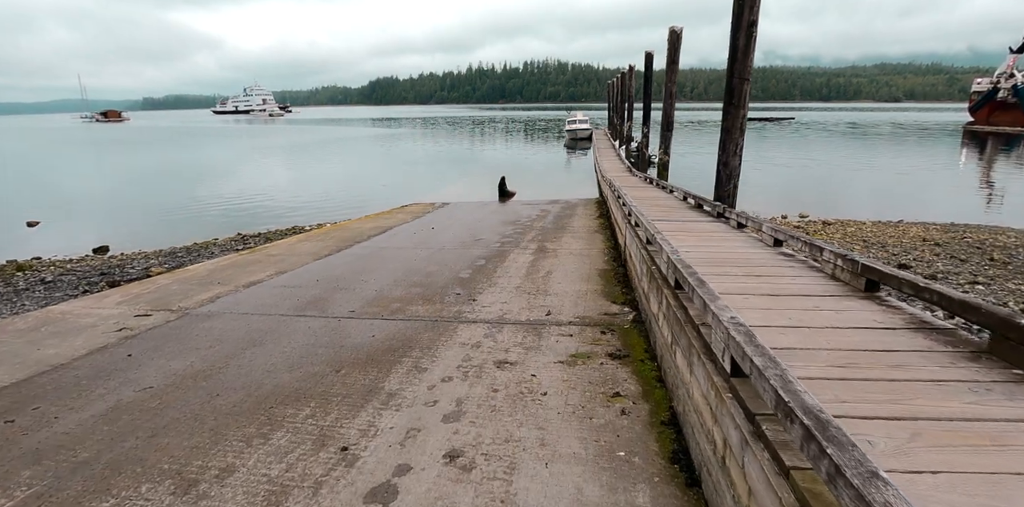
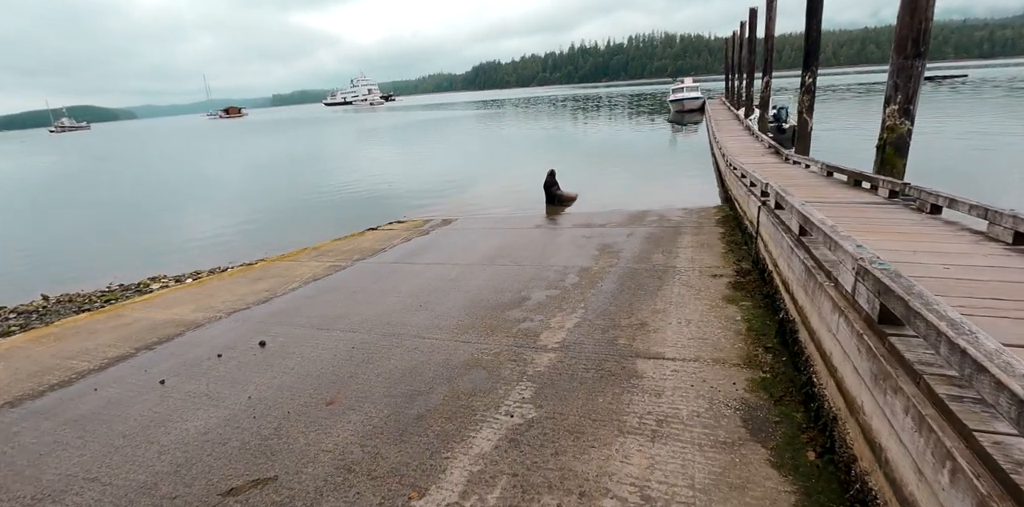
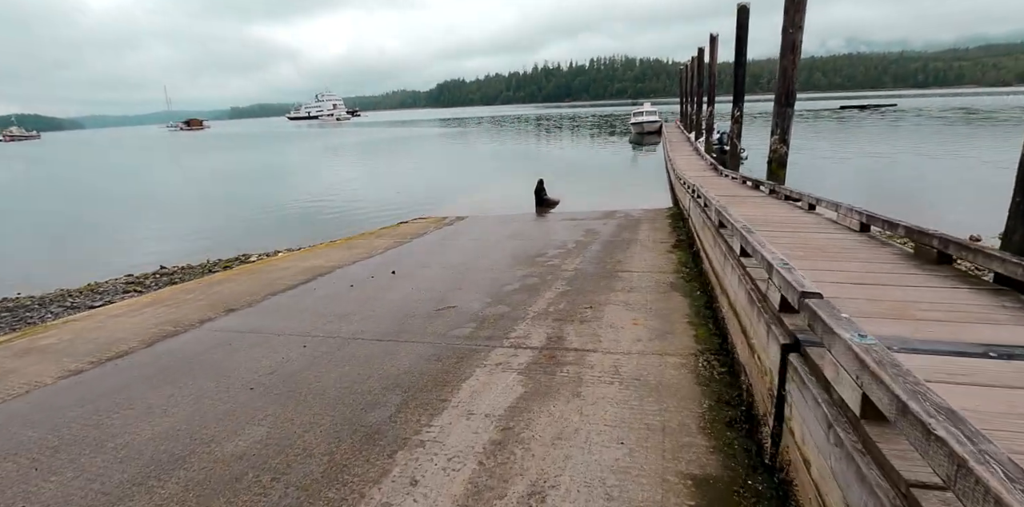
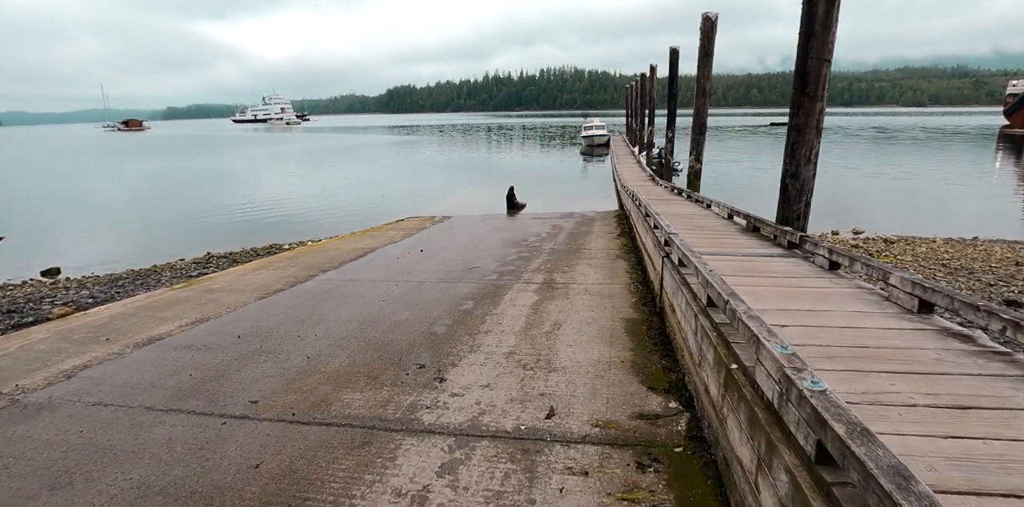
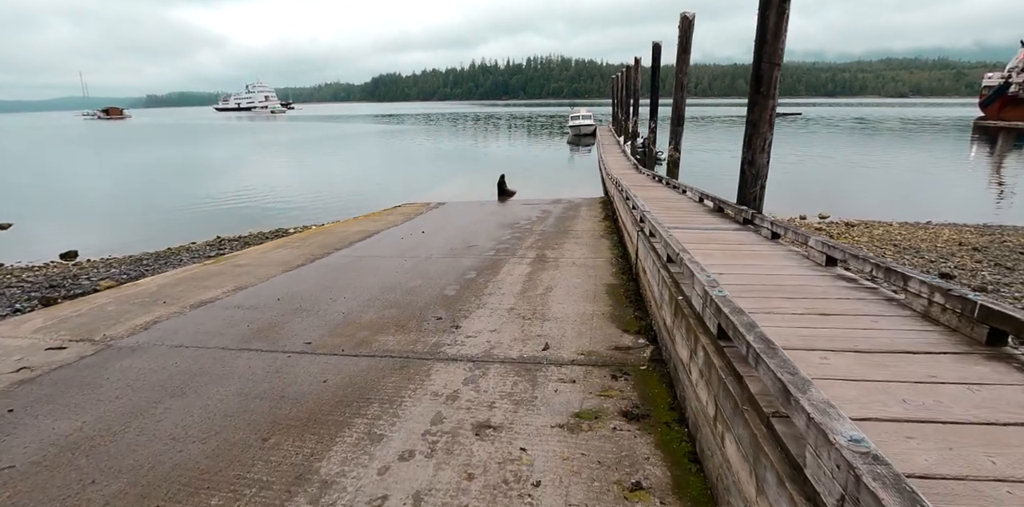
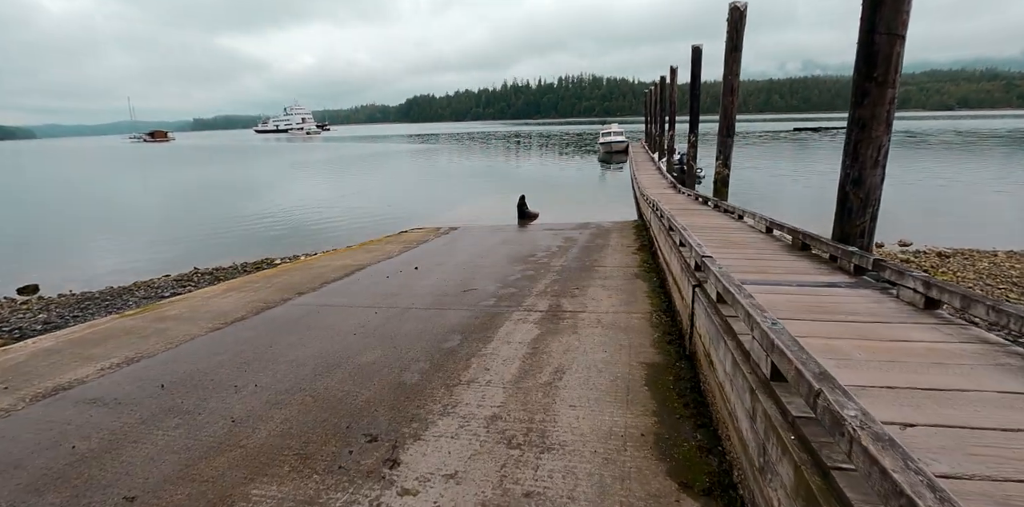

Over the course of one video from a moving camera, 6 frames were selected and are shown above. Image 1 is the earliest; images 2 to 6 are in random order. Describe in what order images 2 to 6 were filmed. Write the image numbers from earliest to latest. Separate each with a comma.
5, 4, 6, 3, 2
